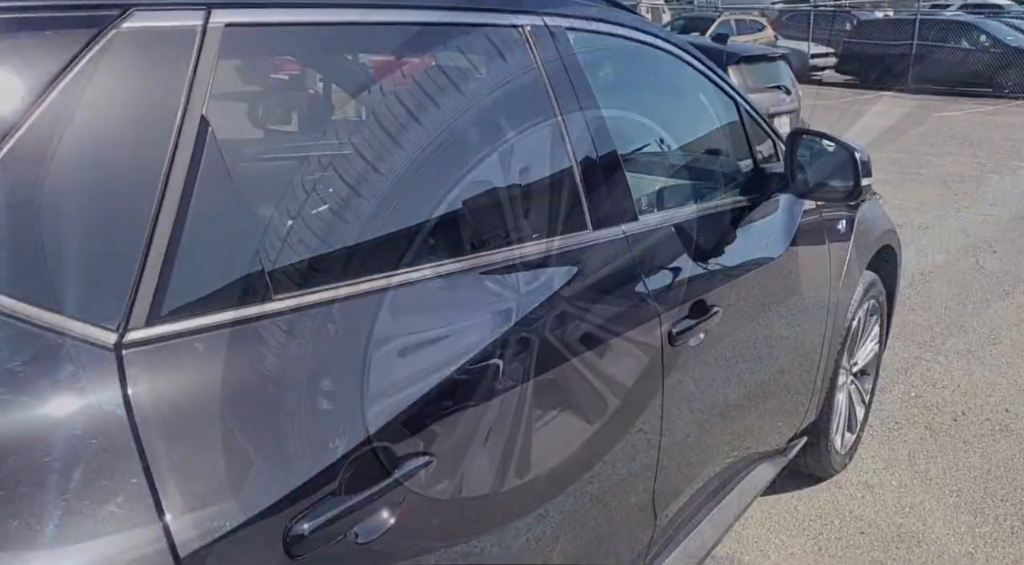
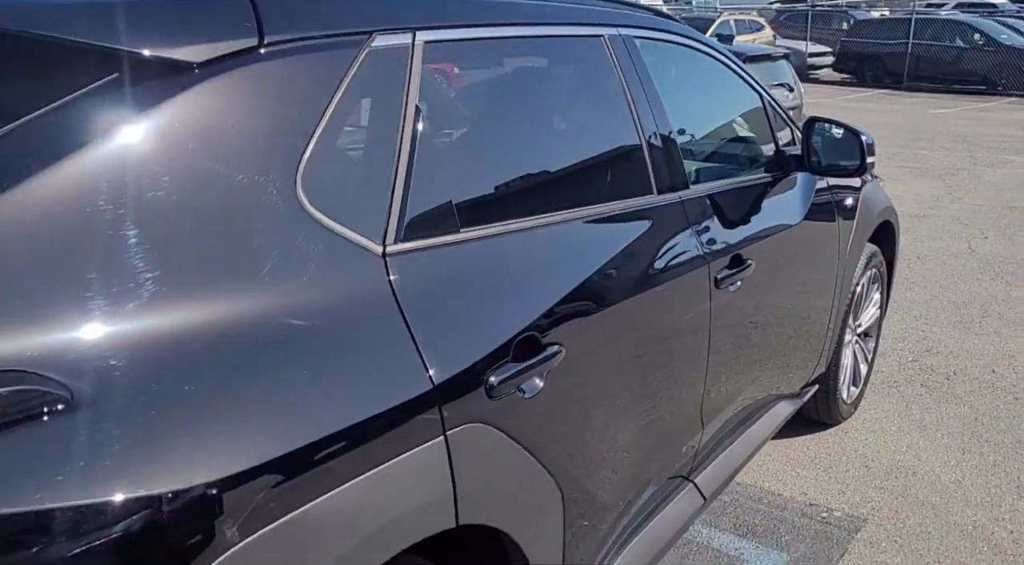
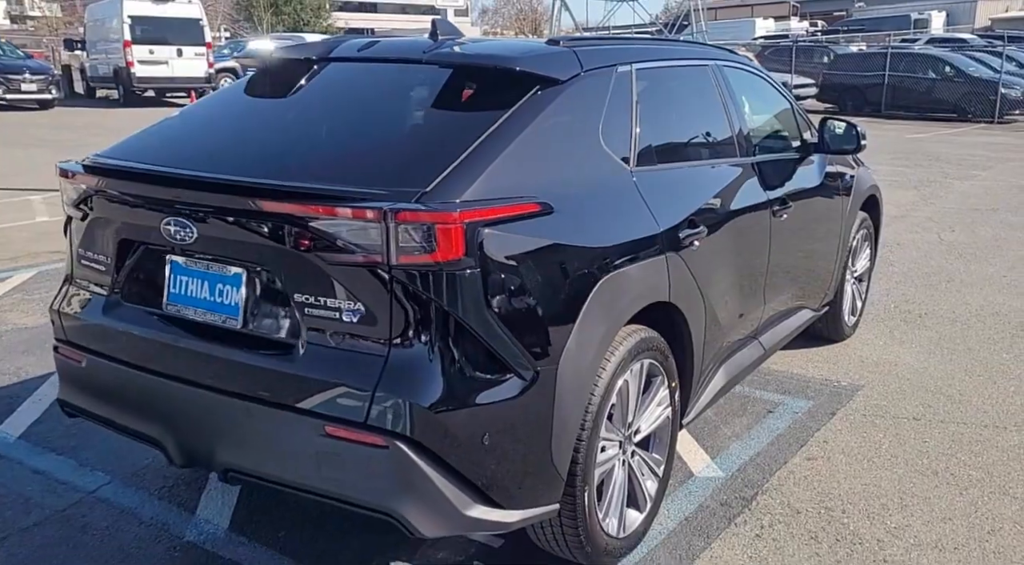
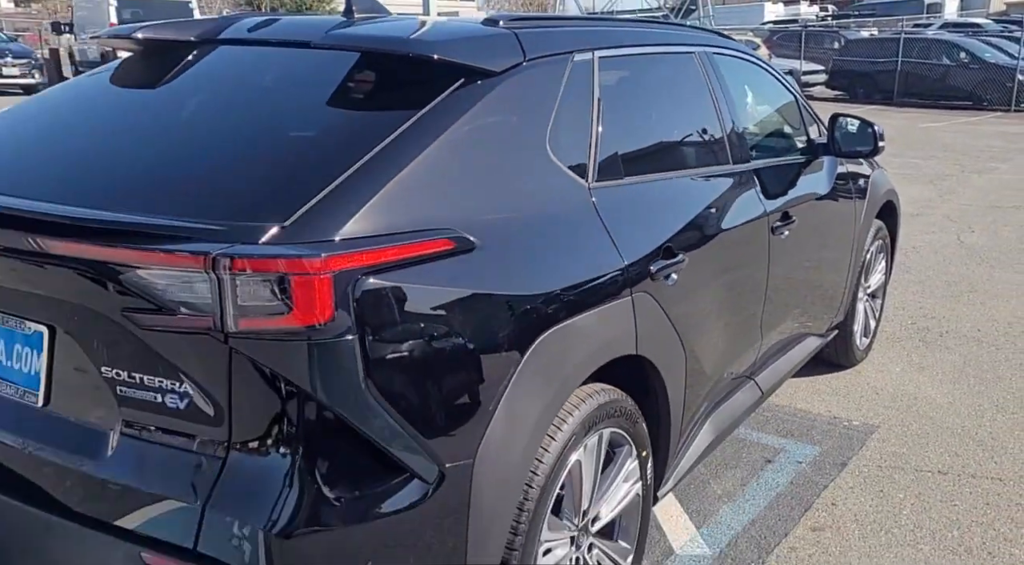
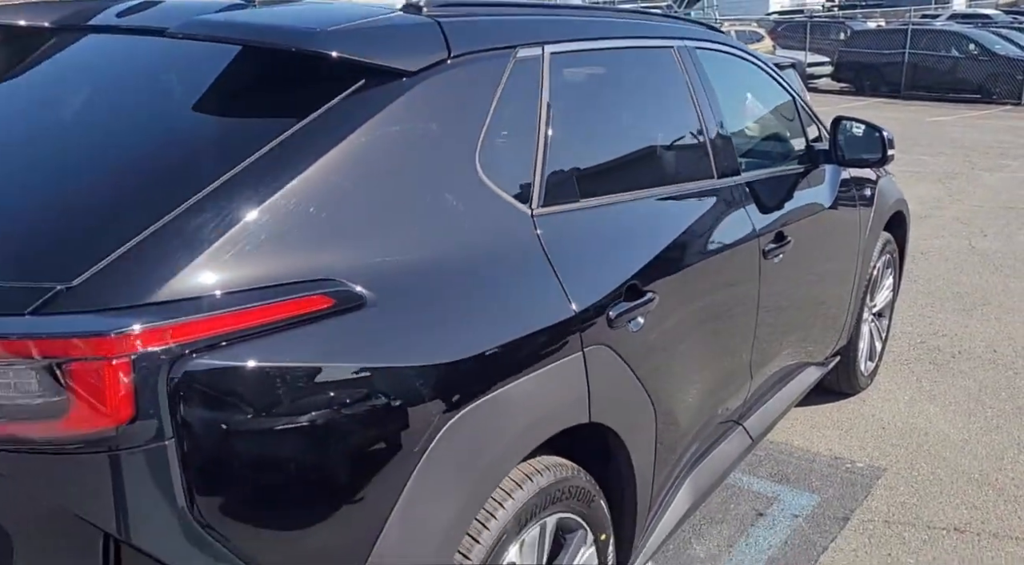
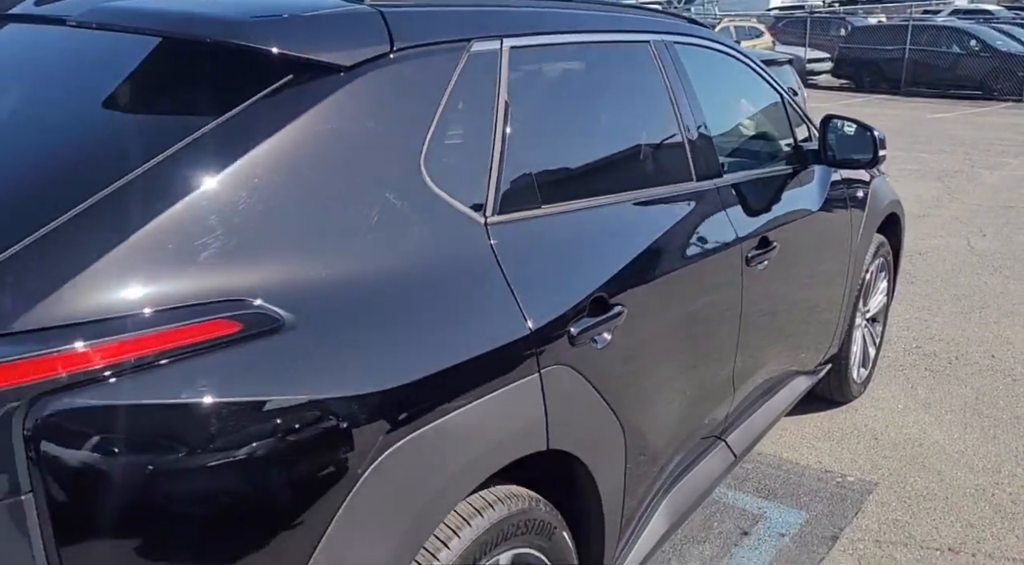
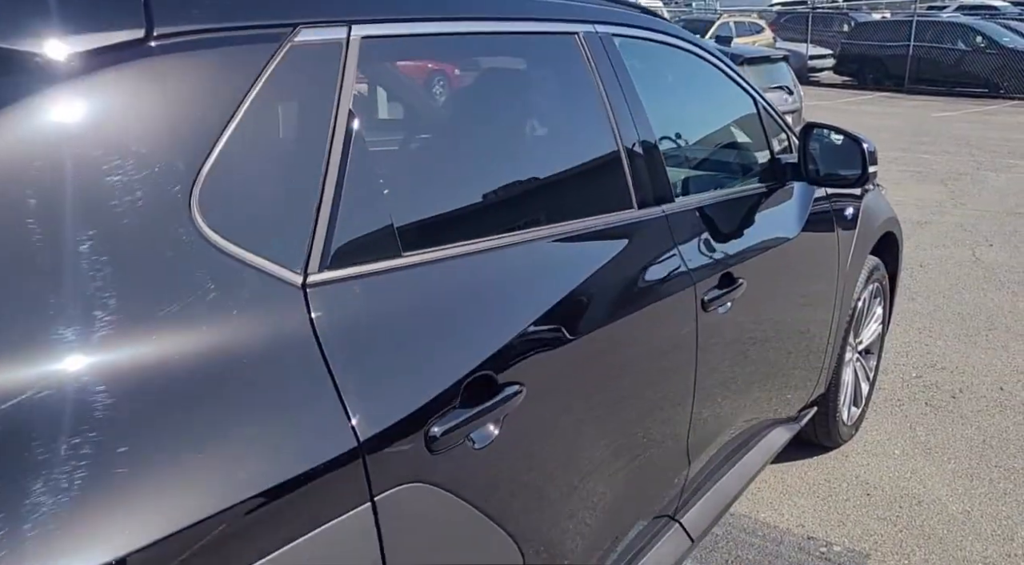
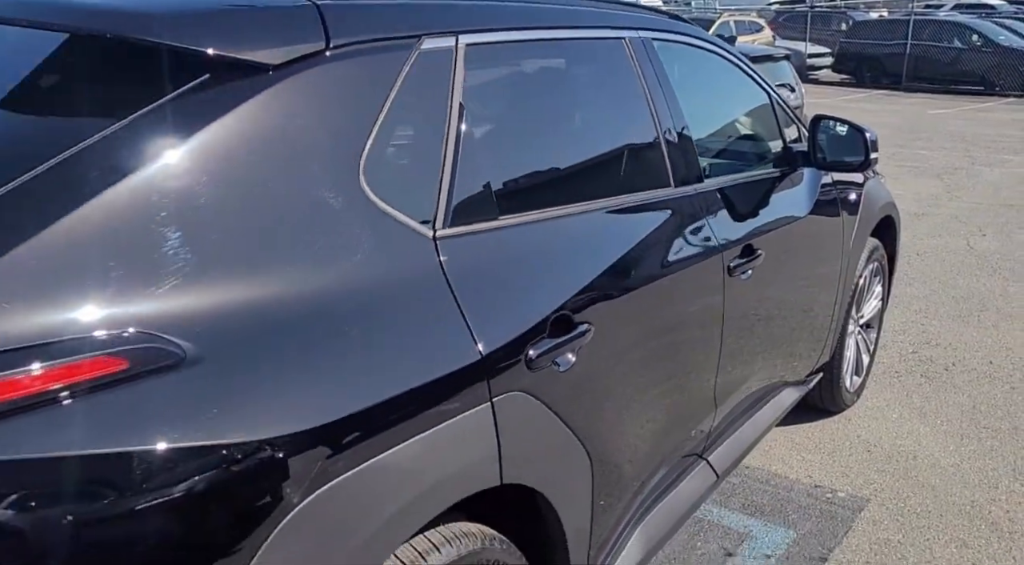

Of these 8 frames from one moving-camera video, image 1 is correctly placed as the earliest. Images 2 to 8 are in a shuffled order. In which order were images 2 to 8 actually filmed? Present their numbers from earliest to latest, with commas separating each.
7, 2, 8, 6, 5, 4, 3
